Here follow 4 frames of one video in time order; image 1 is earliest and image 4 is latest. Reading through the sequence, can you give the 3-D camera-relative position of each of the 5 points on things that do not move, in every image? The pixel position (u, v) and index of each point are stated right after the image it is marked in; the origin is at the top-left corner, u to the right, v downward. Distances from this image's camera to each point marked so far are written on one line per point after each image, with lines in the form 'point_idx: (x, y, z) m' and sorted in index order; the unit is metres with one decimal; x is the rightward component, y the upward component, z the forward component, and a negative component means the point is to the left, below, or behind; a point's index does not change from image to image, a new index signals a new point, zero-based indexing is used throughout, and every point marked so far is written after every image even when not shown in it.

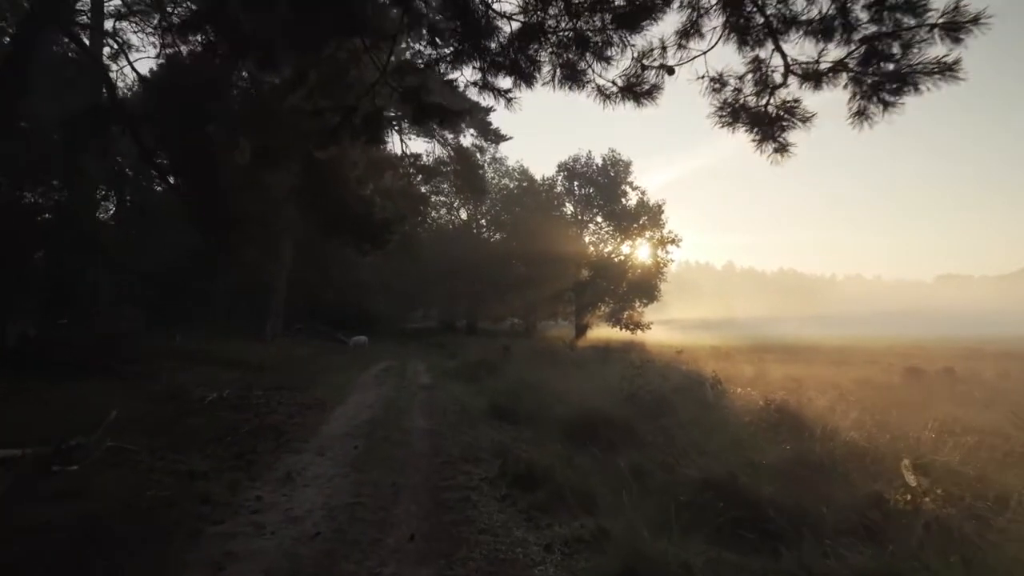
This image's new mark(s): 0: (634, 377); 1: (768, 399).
0: (+3.1, -2.4, +17.8) m
1: (+5.7, -2.5, +15.2) m
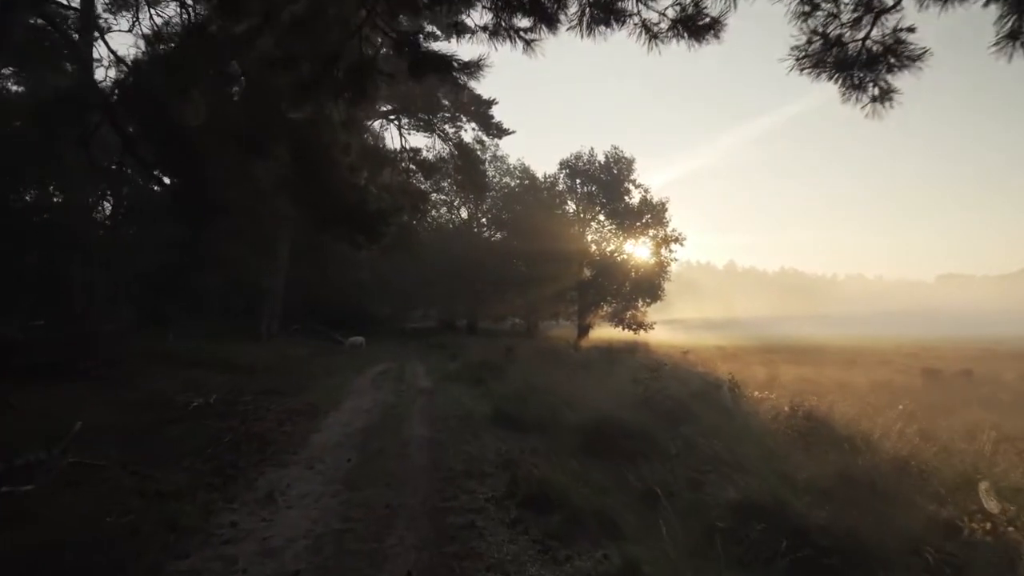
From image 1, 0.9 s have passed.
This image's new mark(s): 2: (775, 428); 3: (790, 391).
0: (+3.3, -2.3, +16.8) m
1: (+5.8, -2.5, +14.2) m
2: (+4.5, -2.5, +11.6) m
3: (+7.9, -2.9, +19.2) m
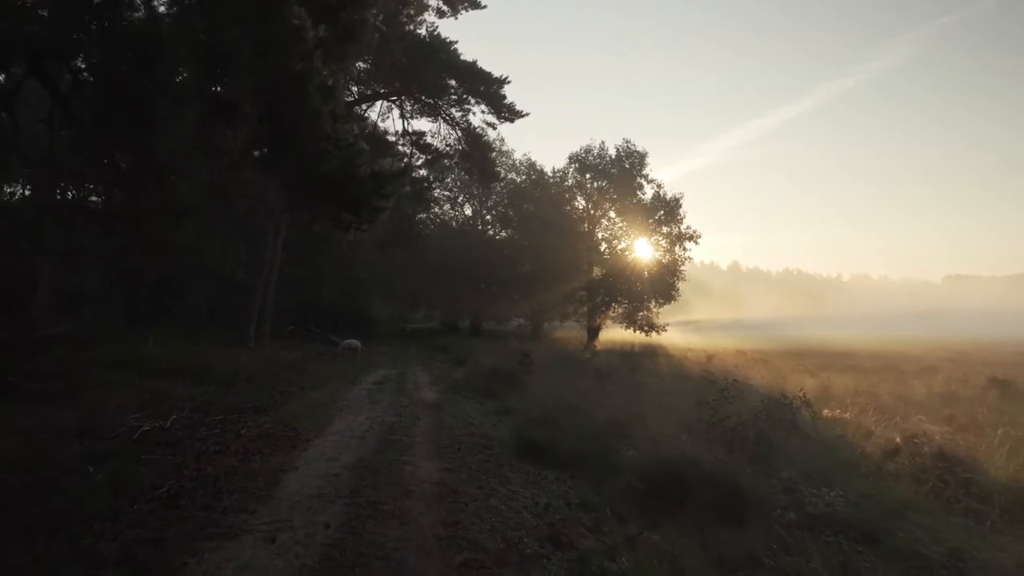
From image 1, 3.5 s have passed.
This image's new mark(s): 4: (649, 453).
0: (+3.8, -2.3, +14.0) m
1: (+6.3, -2.4, +11.4) m
2: (+5.0, -2.4, +8.8) m
3: (+8.4, -2.9, +16.4) m
4: (+1.9, -2.2, +9.2) m
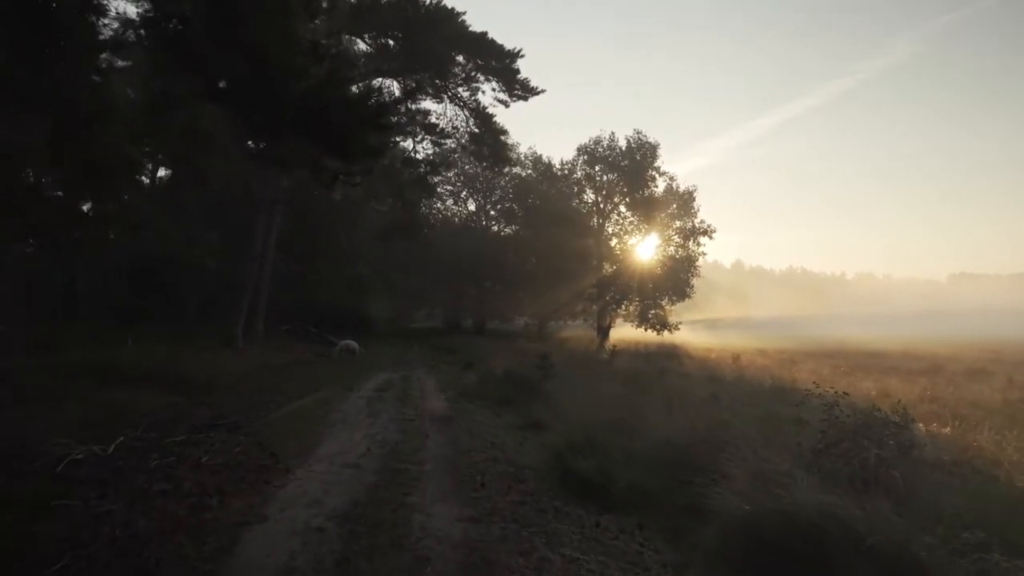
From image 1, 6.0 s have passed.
0: (+4.3, -2.1, +11.4) m
1: (+6.8, -2.2, +8.8) m
2: (+5.5, -2.2, +6.2) m
3: (+8.9, -2.7, +13.8) m
4: (+2.4, -2.1, +6.6) m
